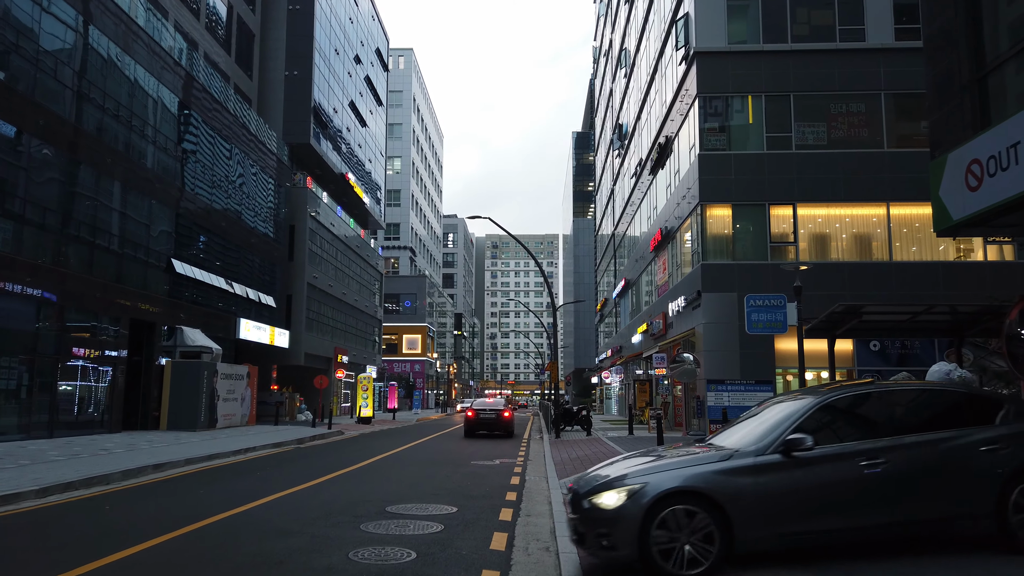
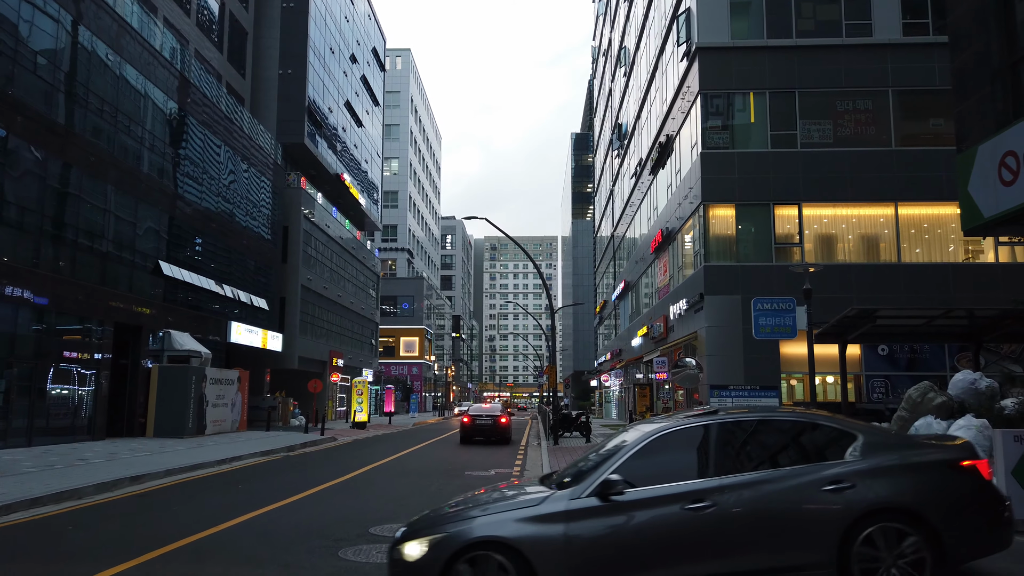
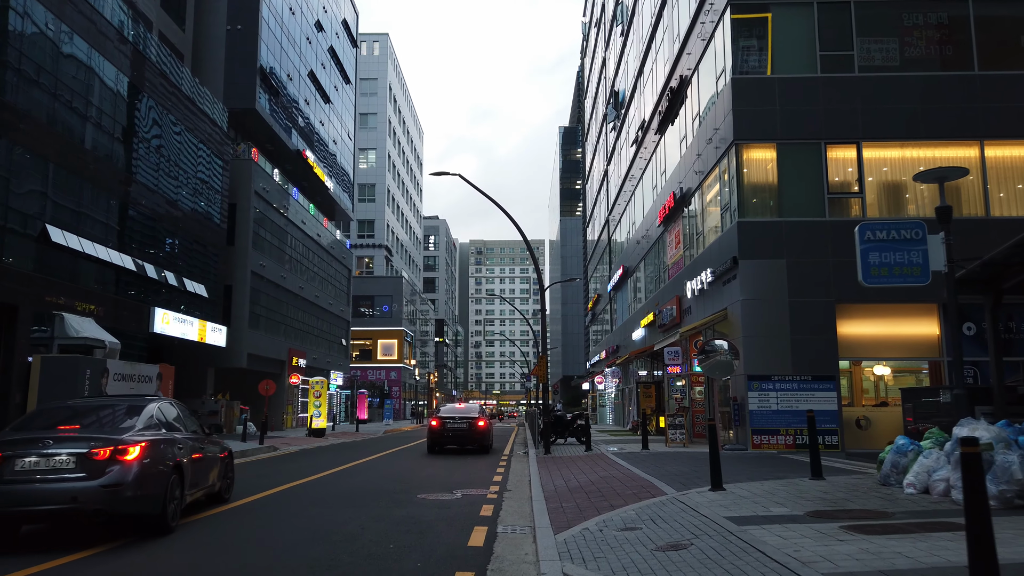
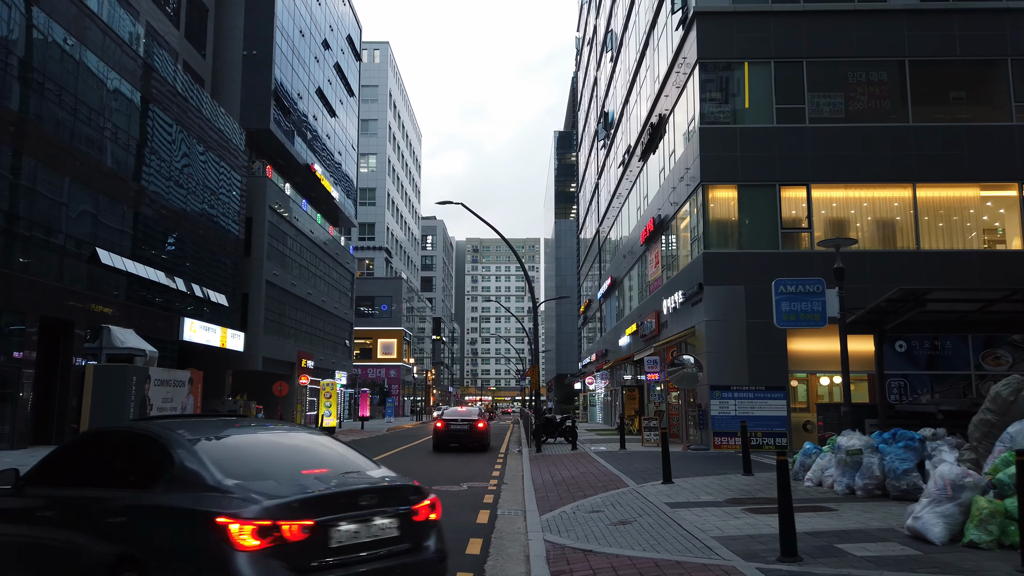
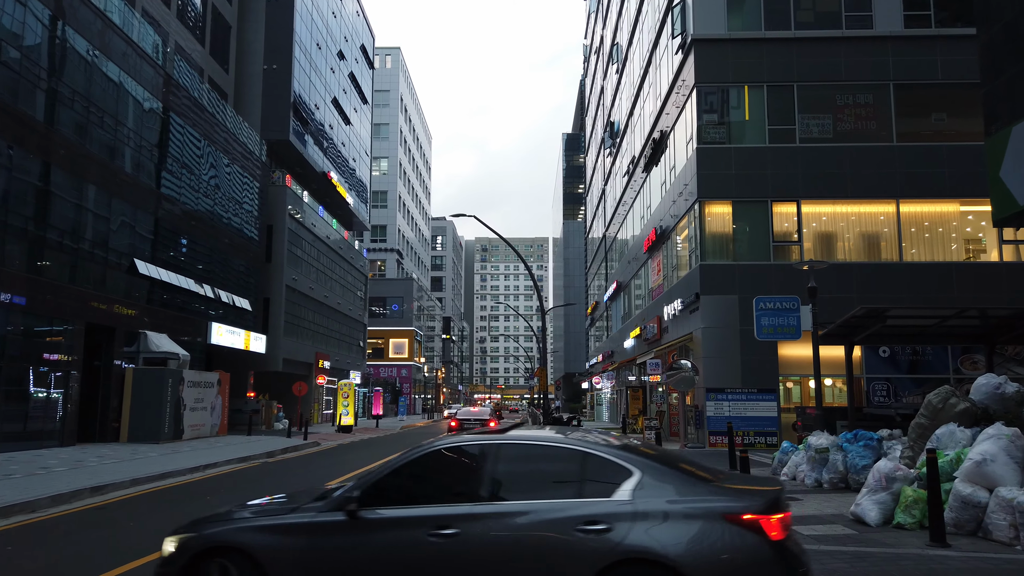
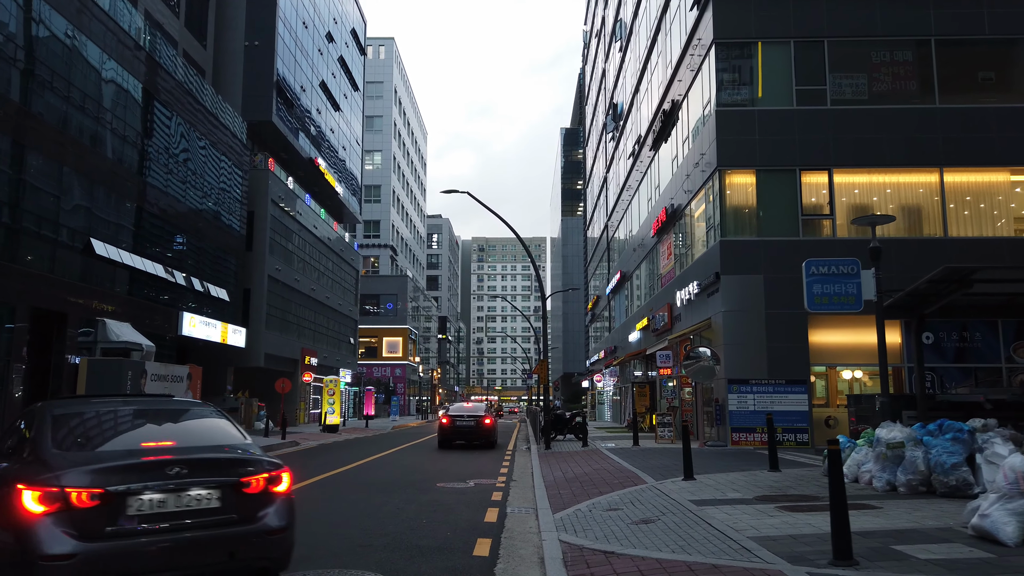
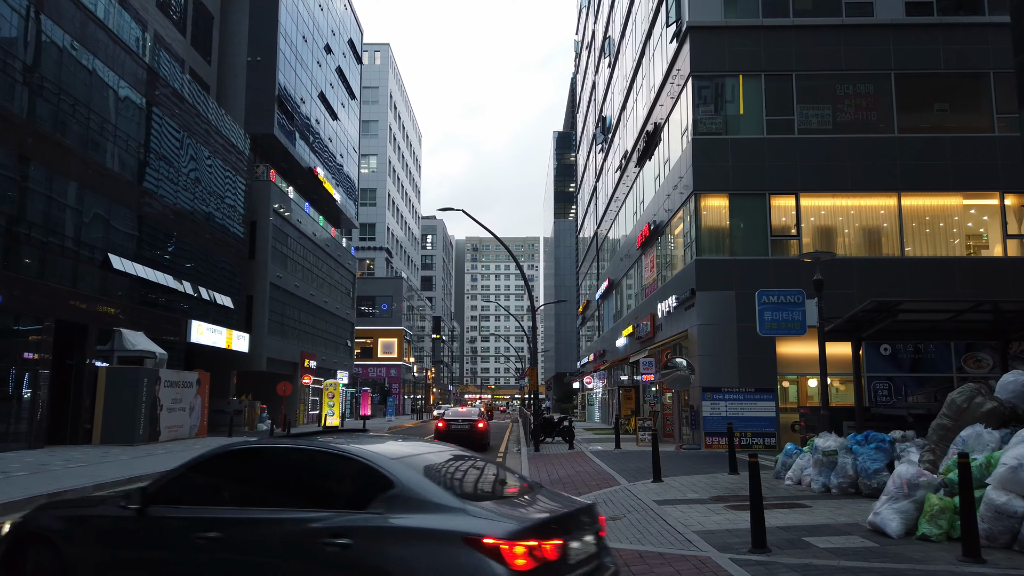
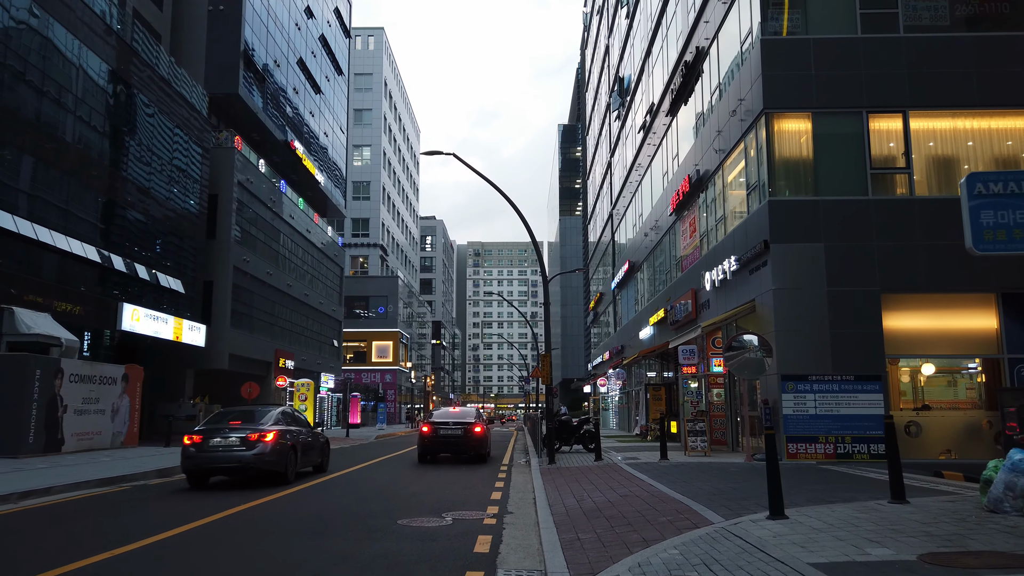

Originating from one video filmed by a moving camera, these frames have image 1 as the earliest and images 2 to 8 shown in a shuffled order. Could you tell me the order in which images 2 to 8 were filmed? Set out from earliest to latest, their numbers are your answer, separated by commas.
2, 5, 7, 4, 6, 3, 8
